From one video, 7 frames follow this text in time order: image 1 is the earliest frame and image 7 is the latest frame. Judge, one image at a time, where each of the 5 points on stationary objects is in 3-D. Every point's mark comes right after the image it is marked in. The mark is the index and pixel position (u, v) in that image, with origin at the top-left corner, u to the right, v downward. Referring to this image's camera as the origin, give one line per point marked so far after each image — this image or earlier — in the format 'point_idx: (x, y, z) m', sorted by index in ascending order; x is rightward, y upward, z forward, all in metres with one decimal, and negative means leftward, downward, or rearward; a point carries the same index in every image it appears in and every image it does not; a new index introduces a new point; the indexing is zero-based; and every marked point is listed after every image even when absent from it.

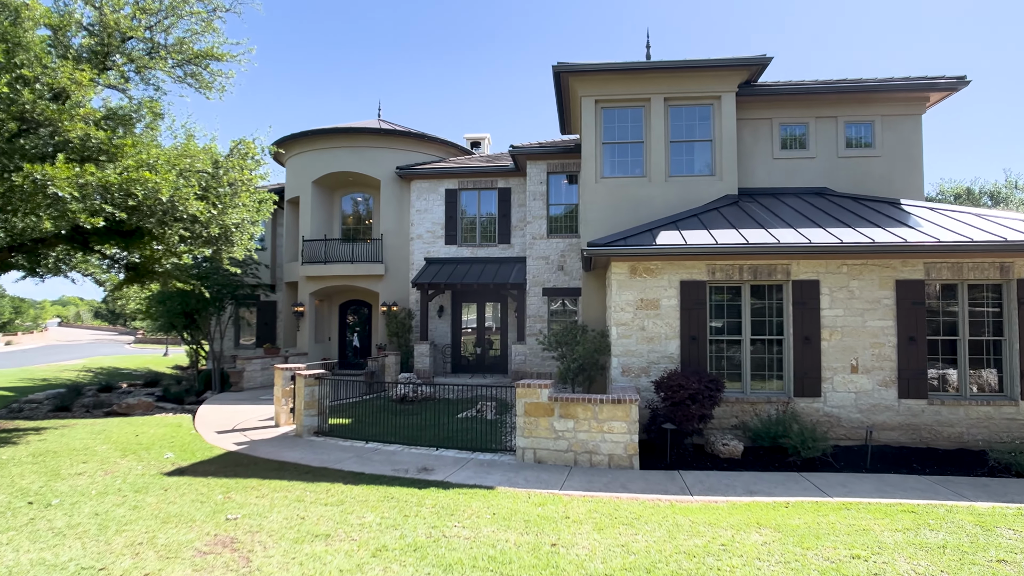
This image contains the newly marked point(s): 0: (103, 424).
0: (-8.6, -2.9, +12.3) m
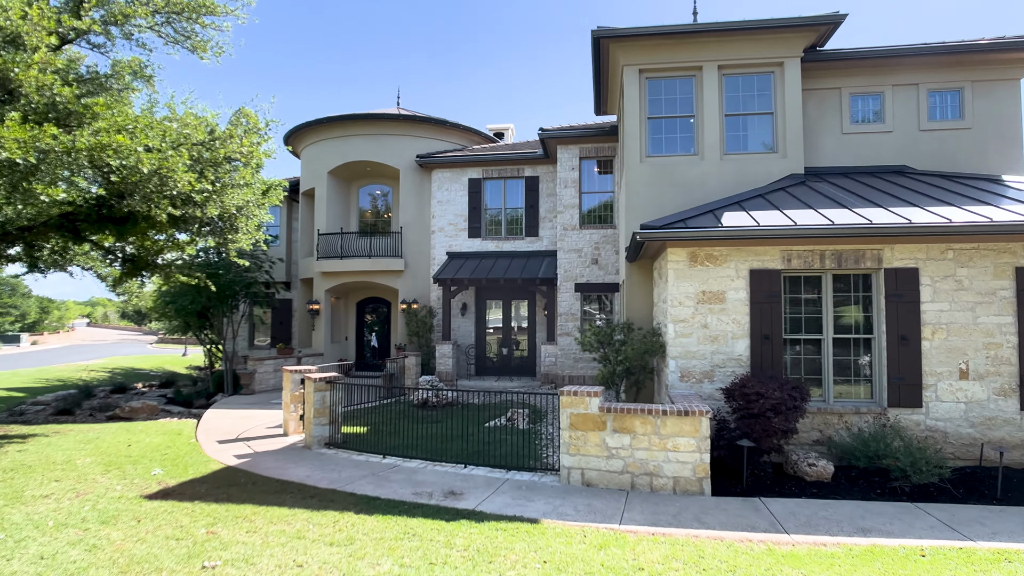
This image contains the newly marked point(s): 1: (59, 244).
0: (-7.9, -2.8, +11.2) m
1: (-9.3, +0.9, +12.0) m
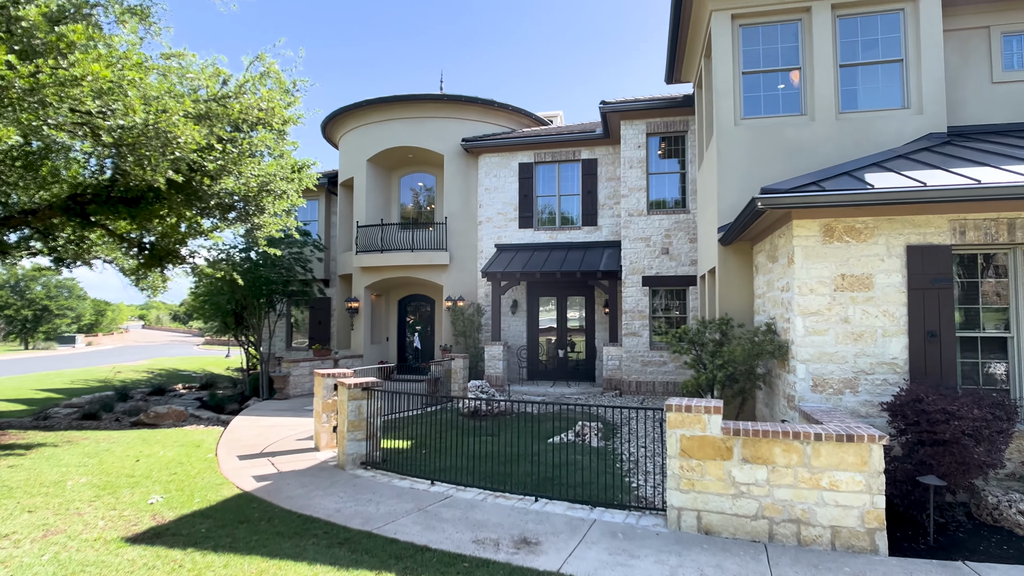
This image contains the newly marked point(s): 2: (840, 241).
0: (-6.8, -2.6, +10.0) m
1: (-8.1, +1.0, +10.9) m
2: (+3.6, +0.5, +6.4) m
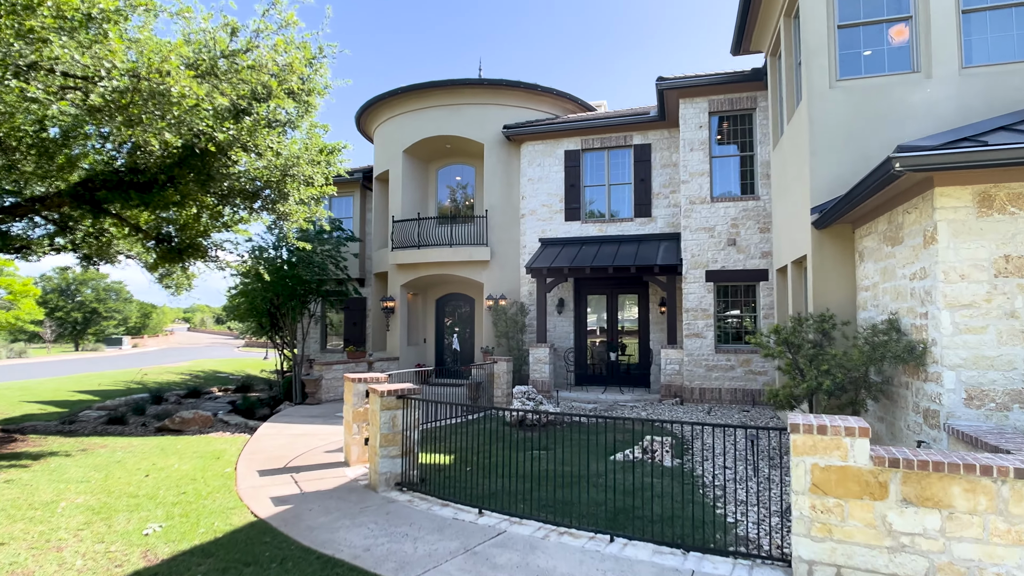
0: (-6.0, -2.6, +9.2) m
1: (-7.3, +1.1, +10.1) m
2: (+4.2, +0.6, +5.0) m
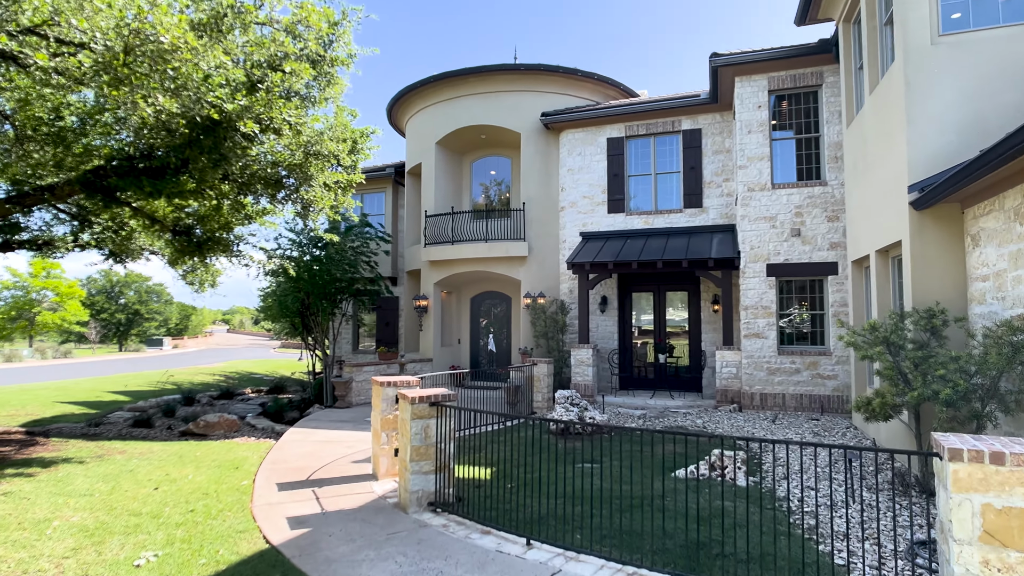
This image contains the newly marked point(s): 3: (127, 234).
0: (-5.4, -2.5, +8.6) m
1: (-6.6, +1.2, +9.6) m
2: (+4.6, +0.8, +3.8) m
3: (-6.8, +1.0, +10.3) m
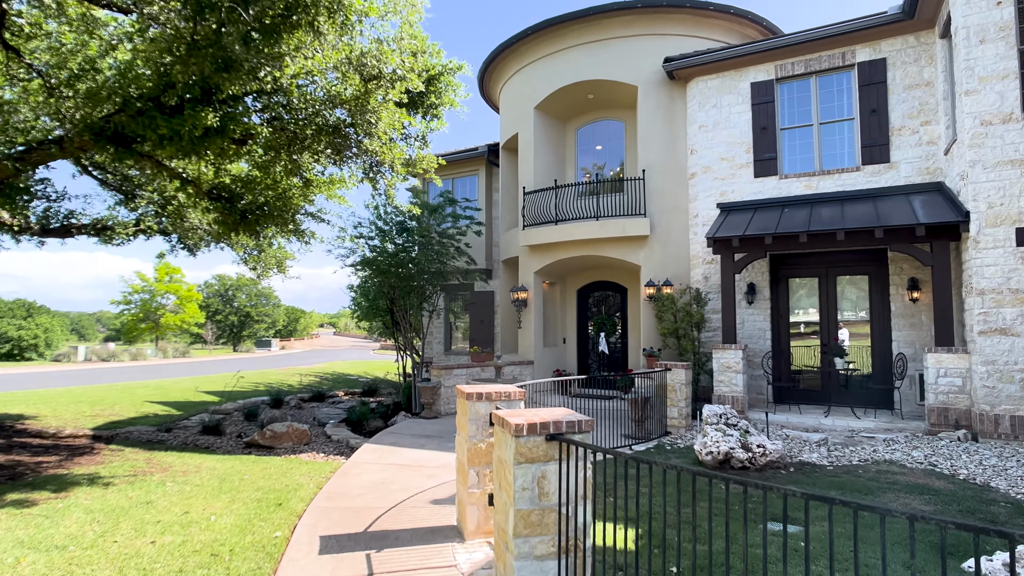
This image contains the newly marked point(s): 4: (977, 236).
0: (-3.8, -2.2, +6.8) m
1: (-4.9, +1.4, +8.0) m
2: (+5.2, +1.1, +0.5) m
3: (-5.0, +1.2, +8.7) m
4: (+6.3, +0.7, +8.0) m
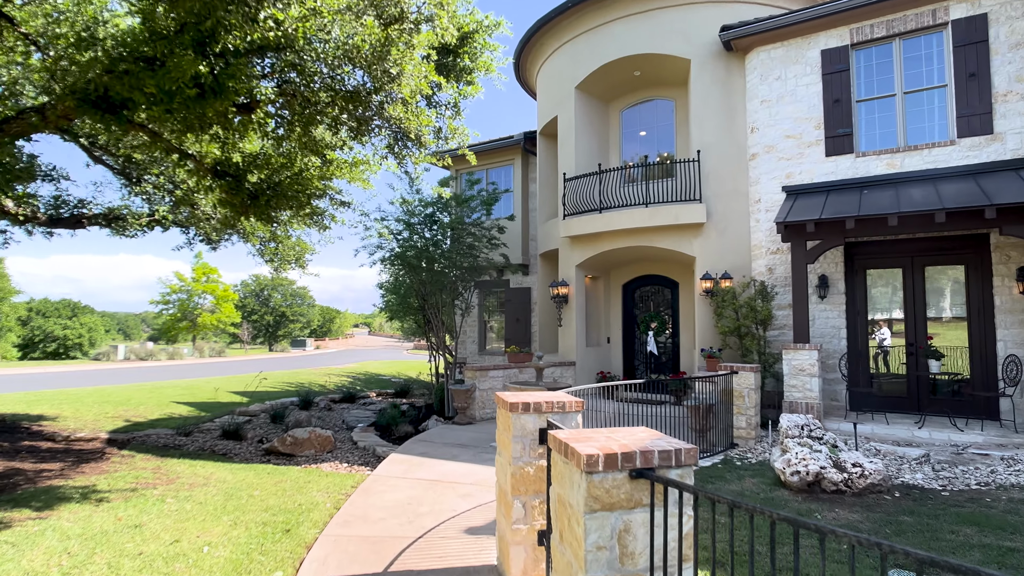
0: (-3.4, -2.1, +5.9) m
1: (-4.4, +1.5, +7.3) m
2: (+5.3, +1.3, -0.8) m
3: (-4.4, +1.3, +8.0) m
4: (+6.9, +0.8, +6.6) m
